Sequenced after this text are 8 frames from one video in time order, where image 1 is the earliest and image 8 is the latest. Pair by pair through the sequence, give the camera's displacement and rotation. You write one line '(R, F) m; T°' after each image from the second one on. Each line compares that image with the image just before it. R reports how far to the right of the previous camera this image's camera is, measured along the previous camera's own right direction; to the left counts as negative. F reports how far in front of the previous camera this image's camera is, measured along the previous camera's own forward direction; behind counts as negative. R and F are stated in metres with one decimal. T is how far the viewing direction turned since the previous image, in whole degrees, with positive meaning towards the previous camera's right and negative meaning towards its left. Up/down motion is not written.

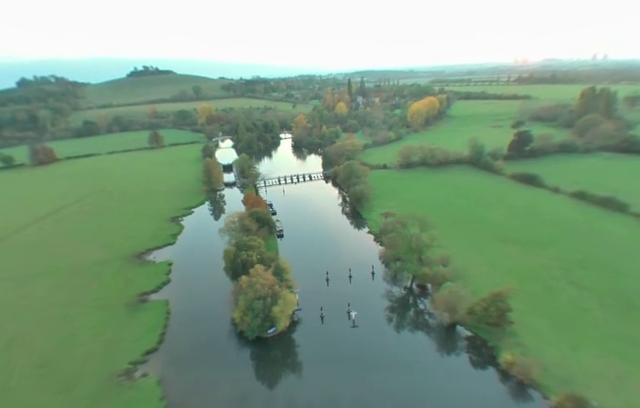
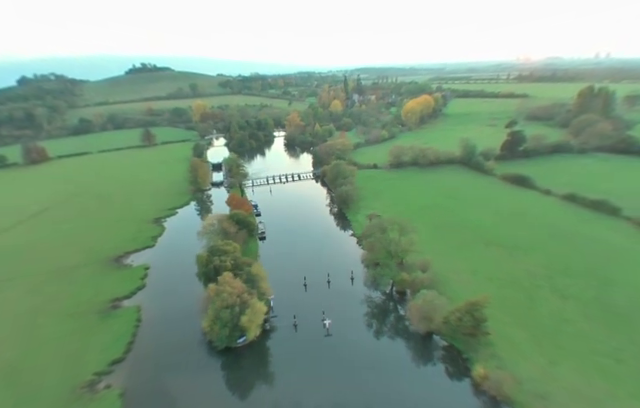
(+0.5, +0.2) m; 0°
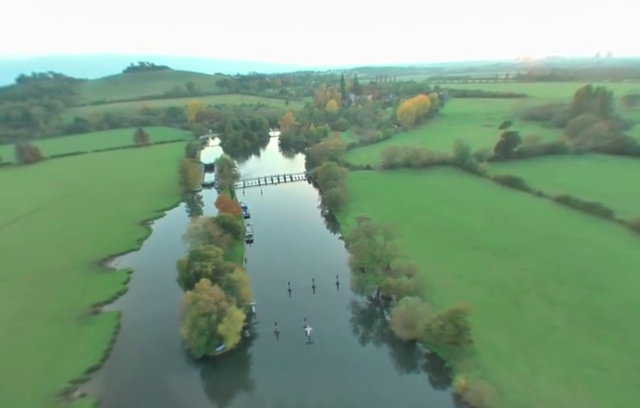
(+0.3, +0.1) m; 0°
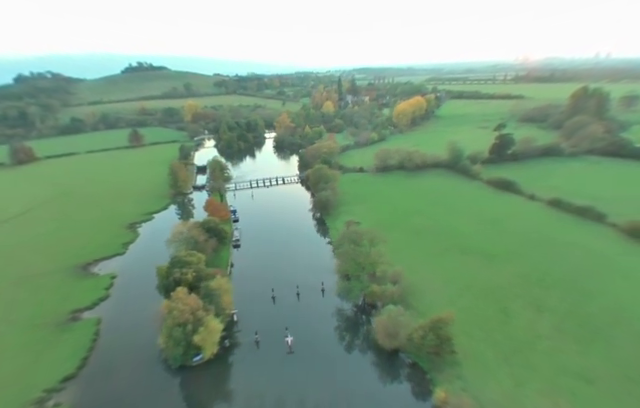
(+0.3, +0.1) m; 0°
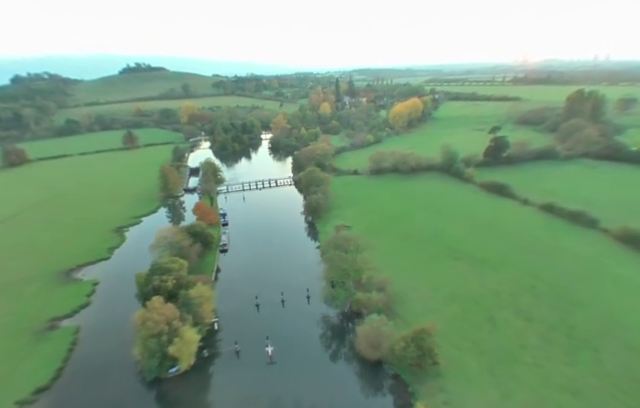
(+0.3, +0.2) m; 0°
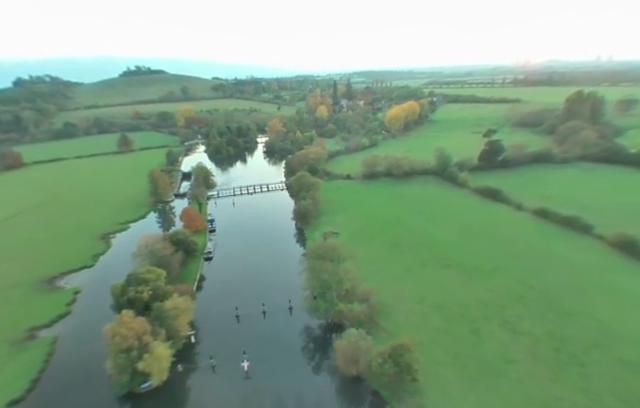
(+0.4, +0.2) m; 0°
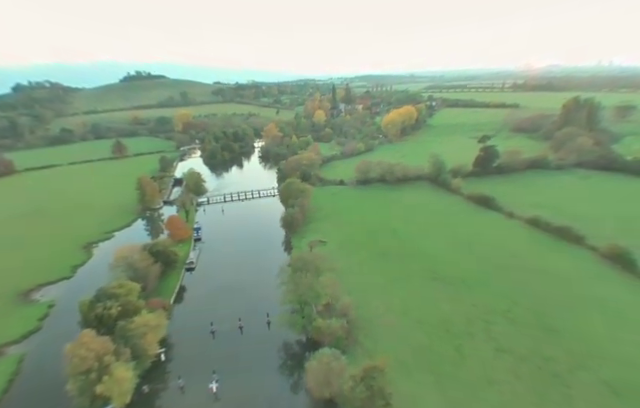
(+0.5, +0.3) m; 0°
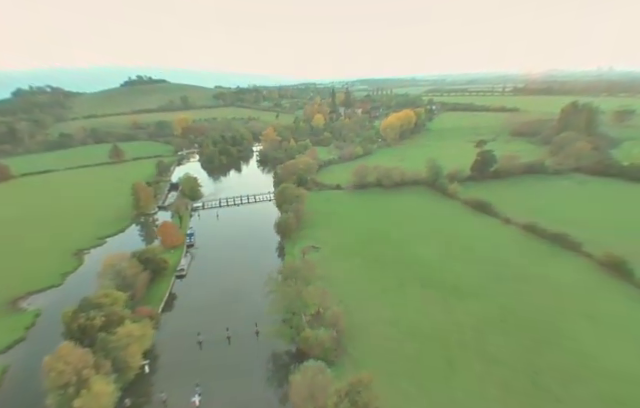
(+0.2, +0.1) m; 0°
